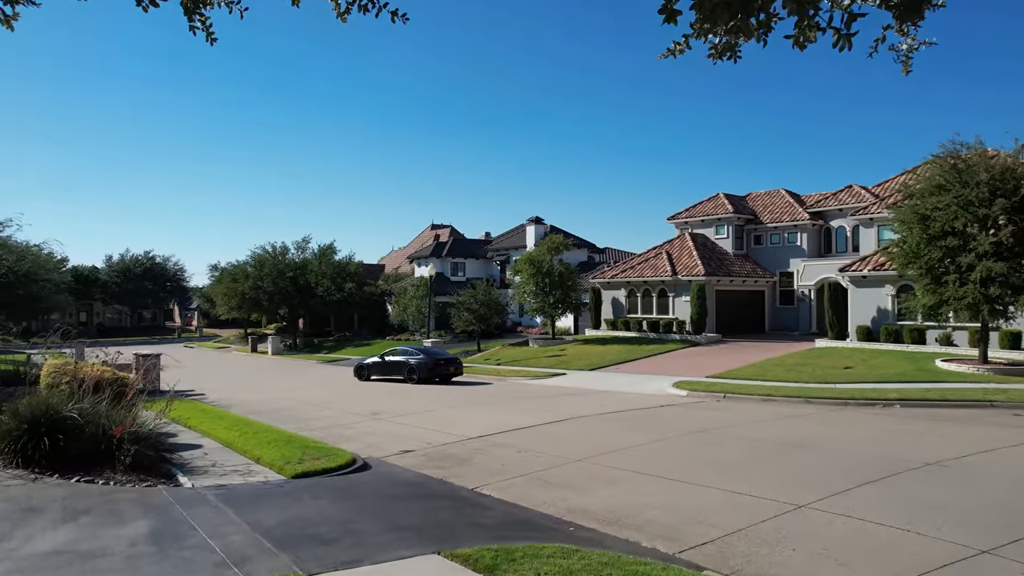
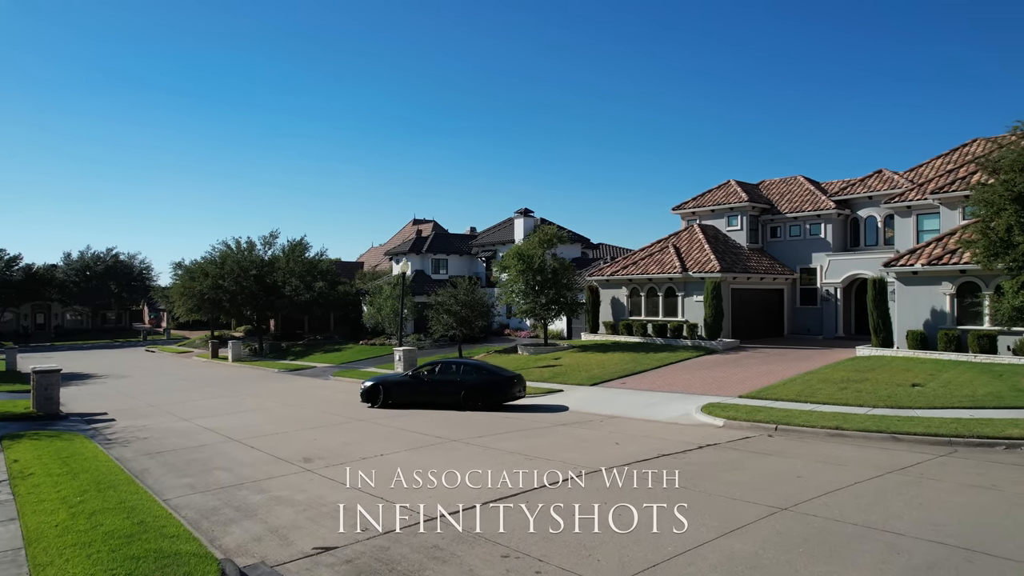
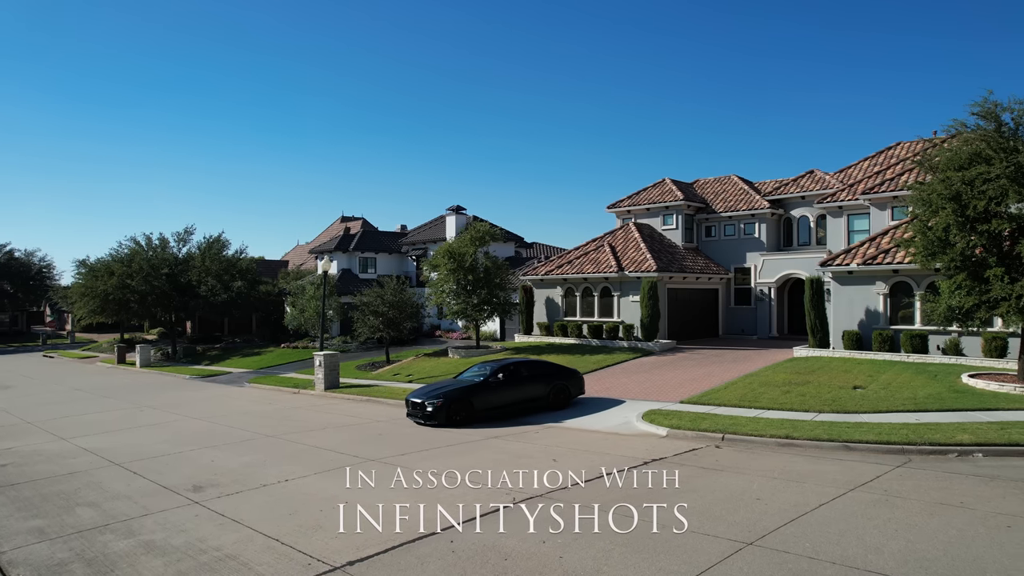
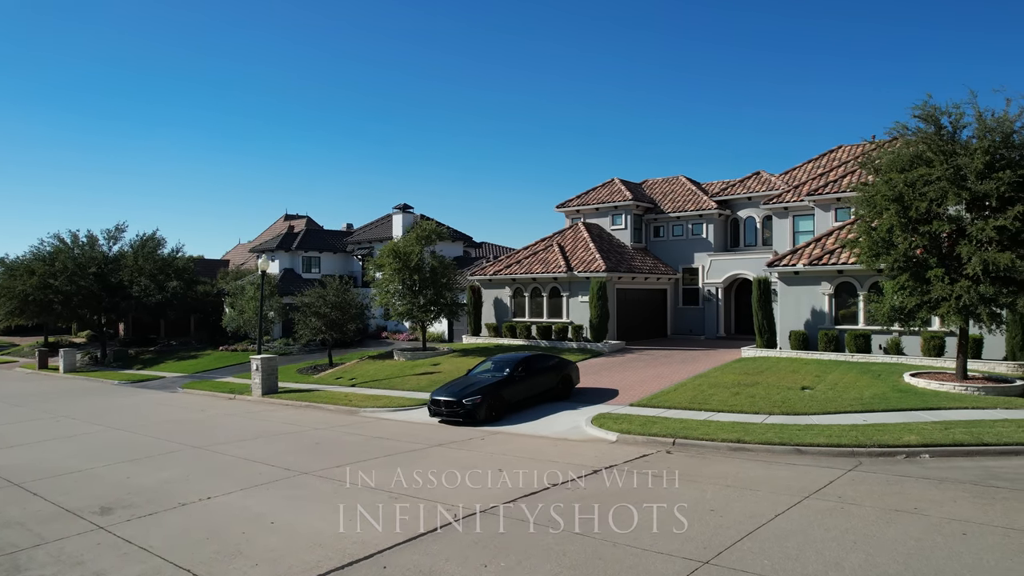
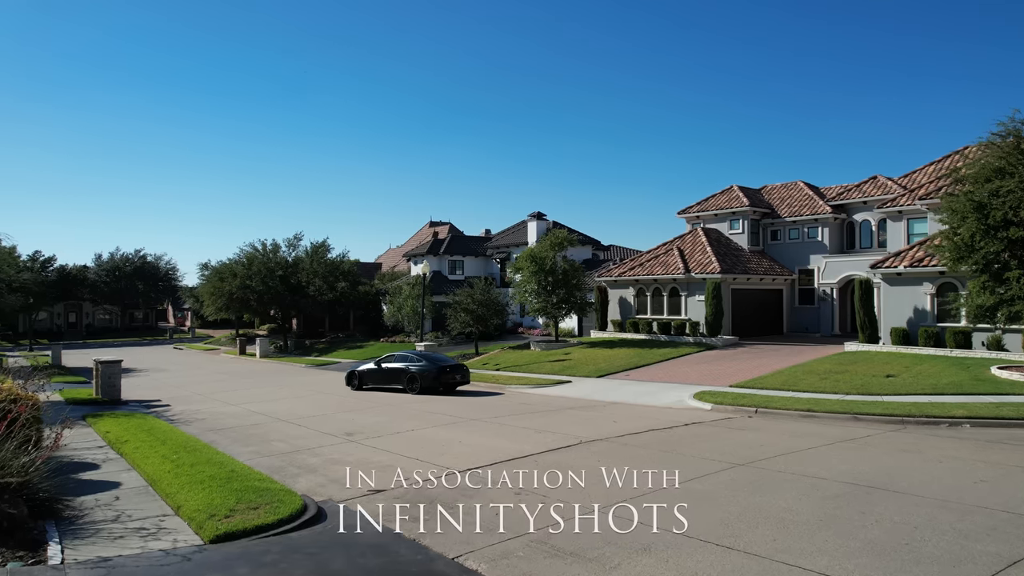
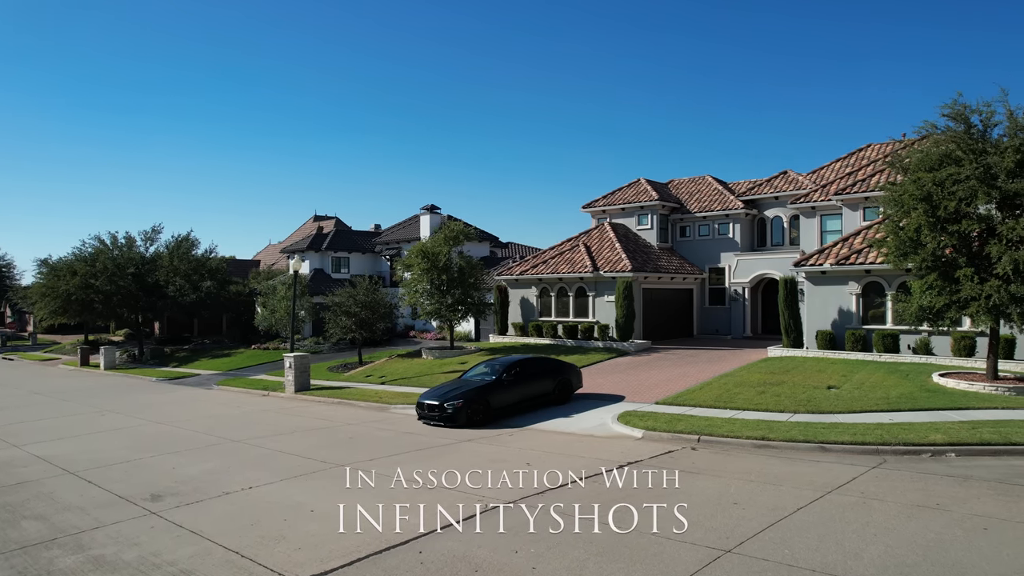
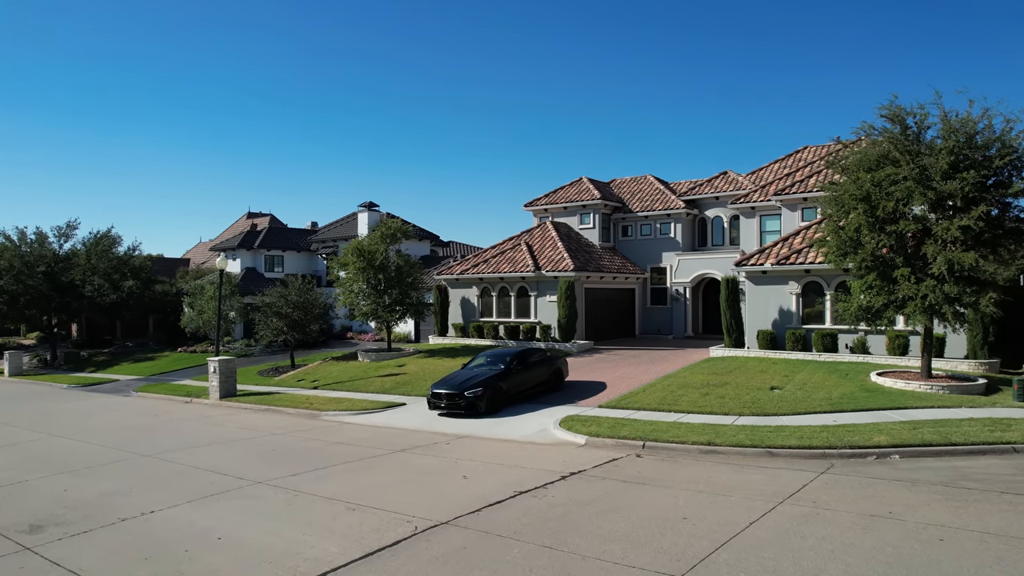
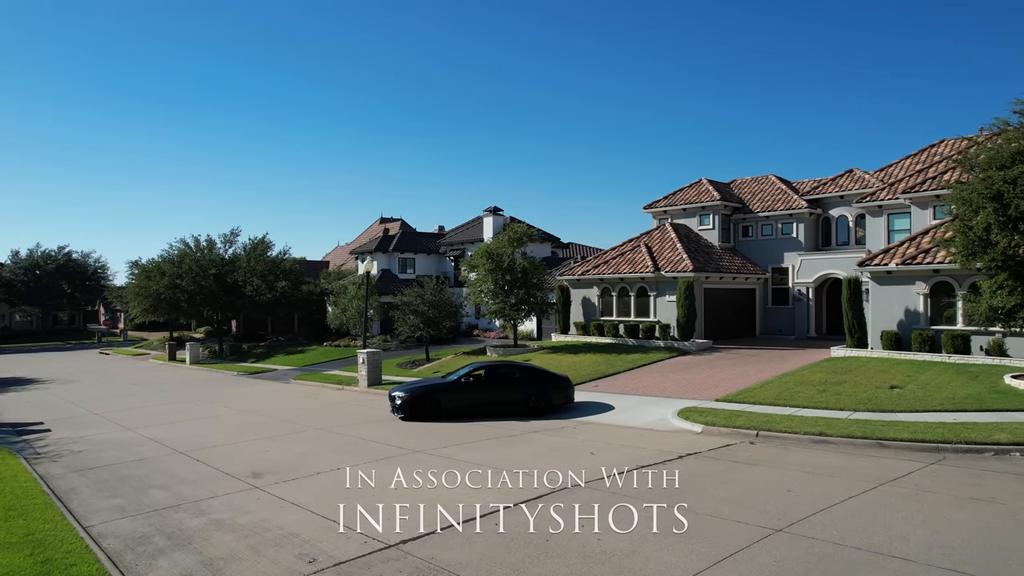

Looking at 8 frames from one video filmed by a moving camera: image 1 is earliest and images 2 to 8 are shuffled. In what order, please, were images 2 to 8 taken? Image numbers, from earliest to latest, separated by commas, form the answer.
5, 2, 8, 3, 6, 4, 7
